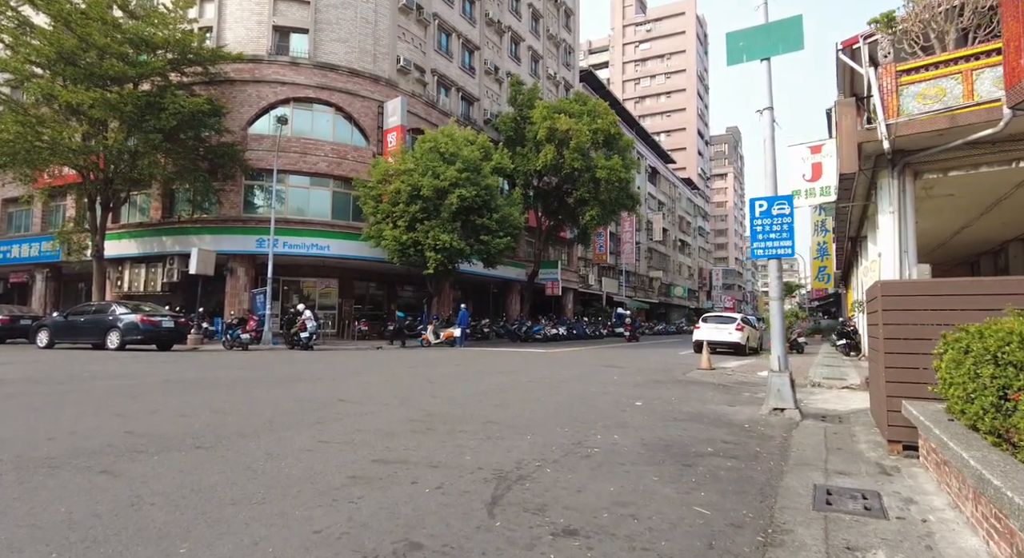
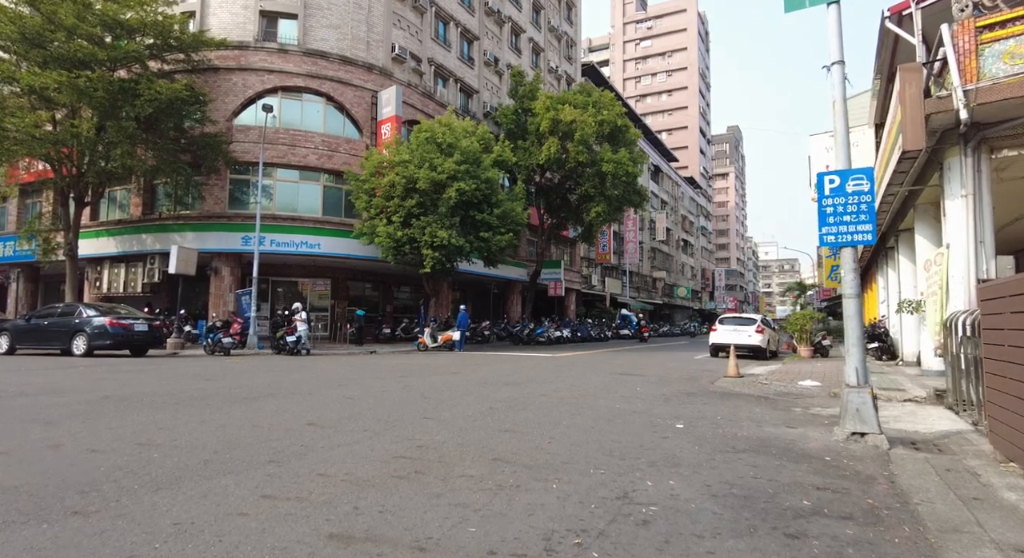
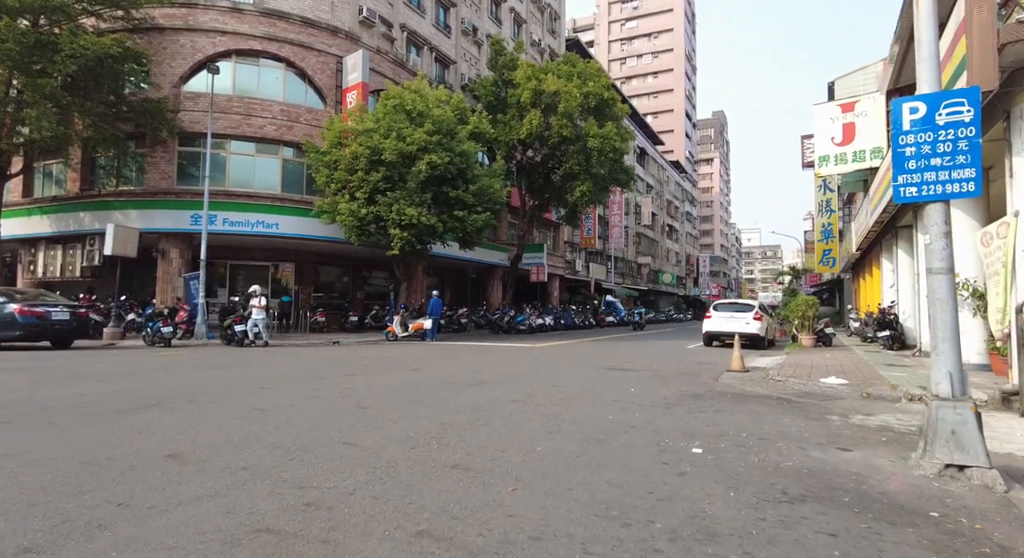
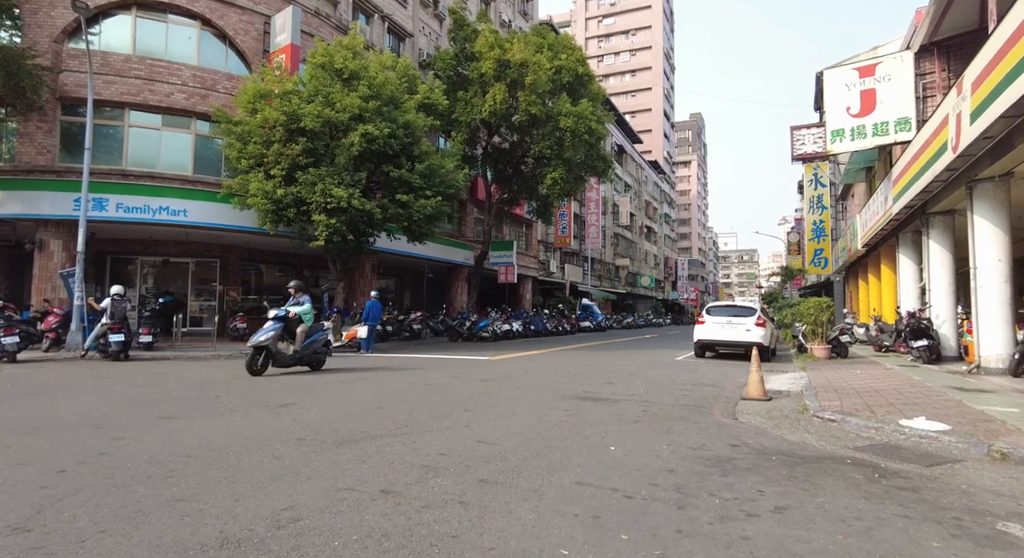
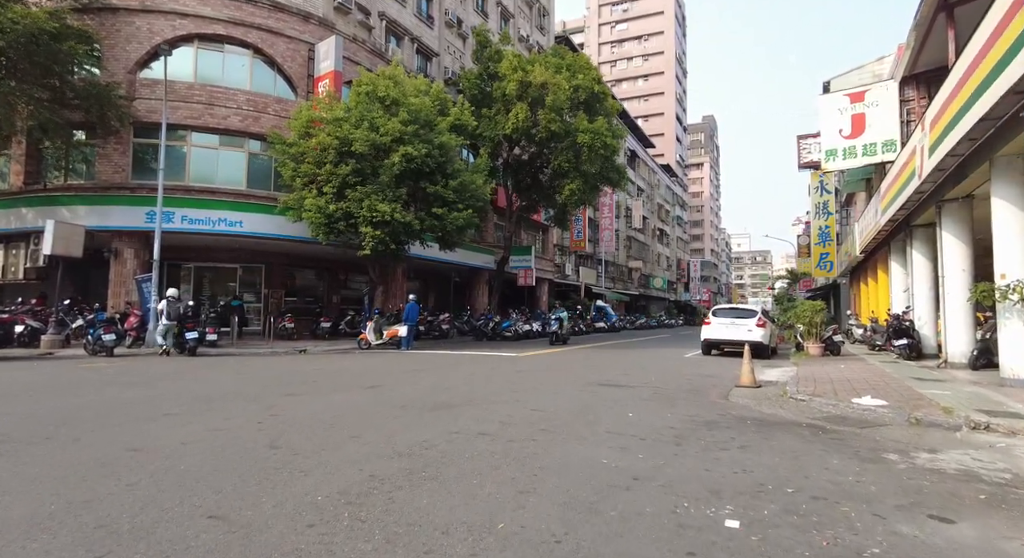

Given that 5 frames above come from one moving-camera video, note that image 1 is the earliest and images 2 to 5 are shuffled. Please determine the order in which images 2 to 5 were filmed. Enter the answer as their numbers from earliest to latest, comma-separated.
2, 3, 5, 4
